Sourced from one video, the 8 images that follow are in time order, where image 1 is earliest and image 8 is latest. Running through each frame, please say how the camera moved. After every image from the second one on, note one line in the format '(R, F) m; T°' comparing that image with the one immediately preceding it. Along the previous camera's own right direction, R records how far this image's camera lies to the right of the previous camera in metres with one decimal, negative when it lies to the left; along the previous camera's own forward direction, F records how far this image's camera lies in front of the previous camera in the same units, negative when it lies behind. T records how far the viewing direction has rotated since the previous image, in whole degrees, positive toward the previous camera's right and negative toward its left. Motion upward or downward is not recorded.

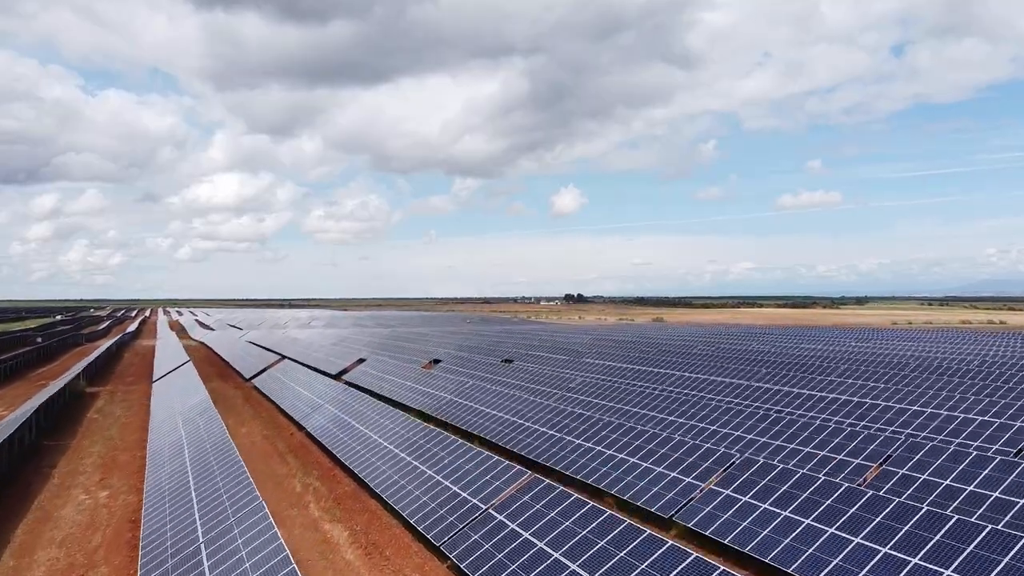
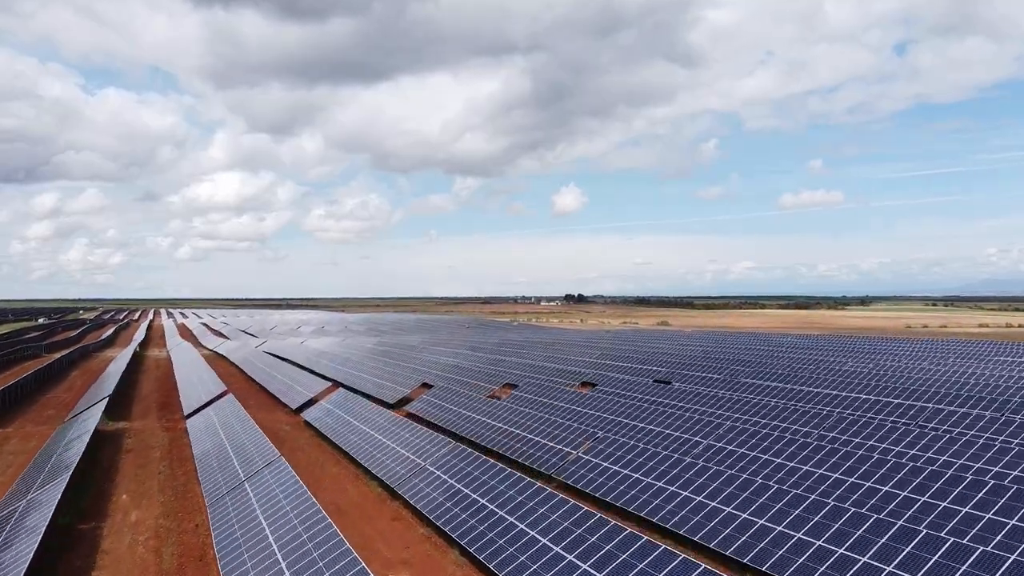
(+0.1, +5.3) m; 0°
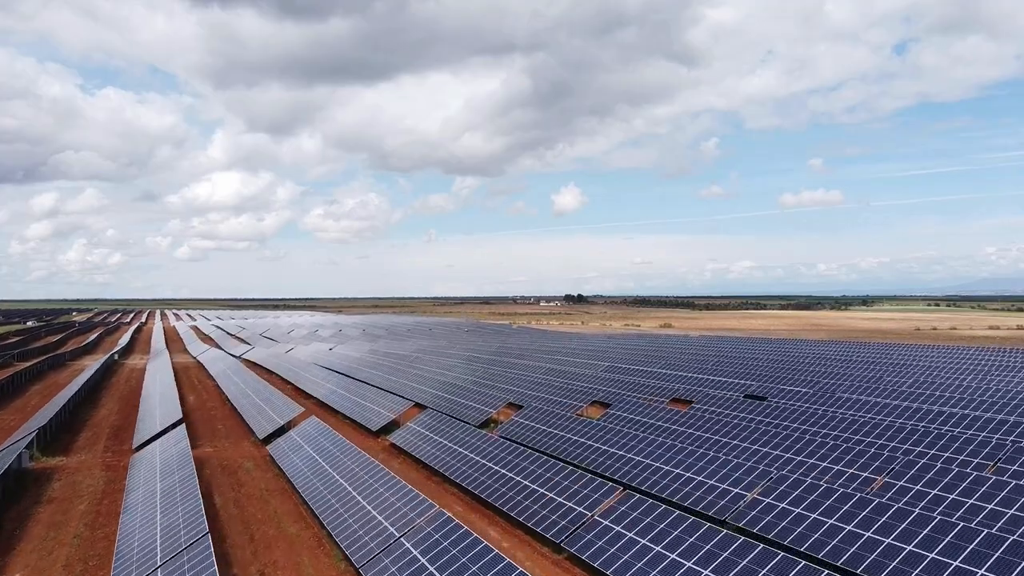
(0.0, +3.1) m; 0°
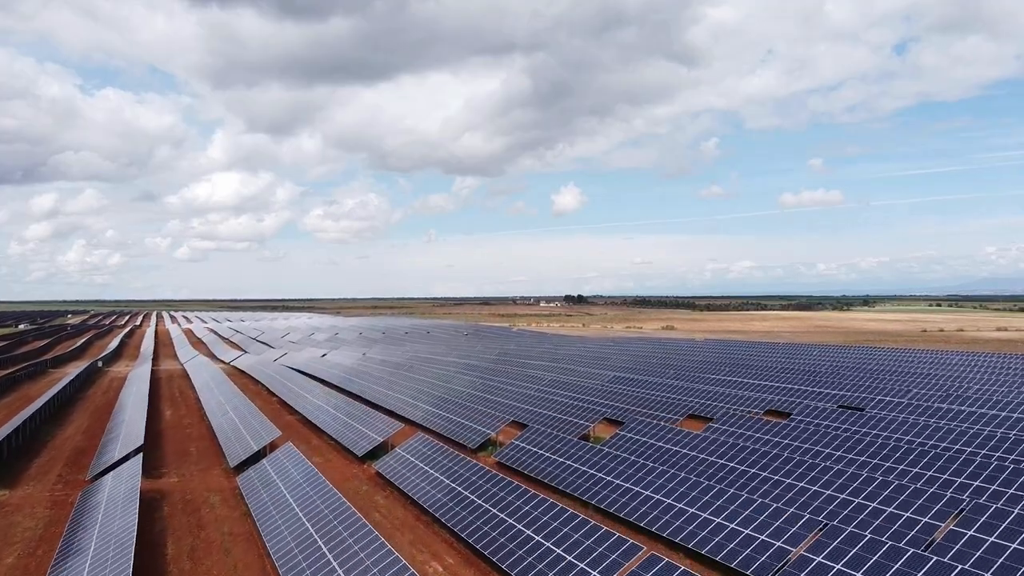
(0.0, +2.1) m; 0°
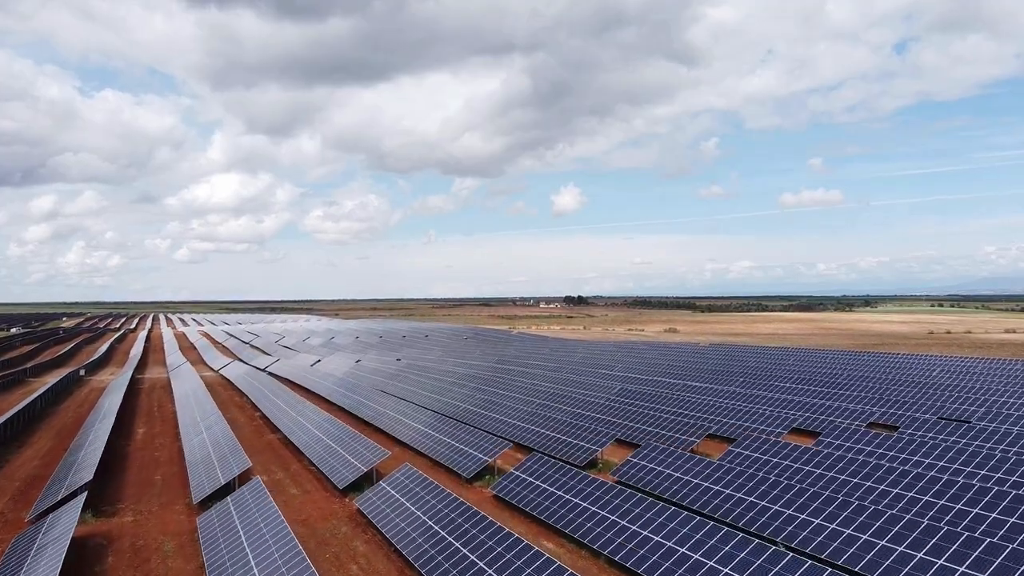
(0.0, +2.2) m; 0°
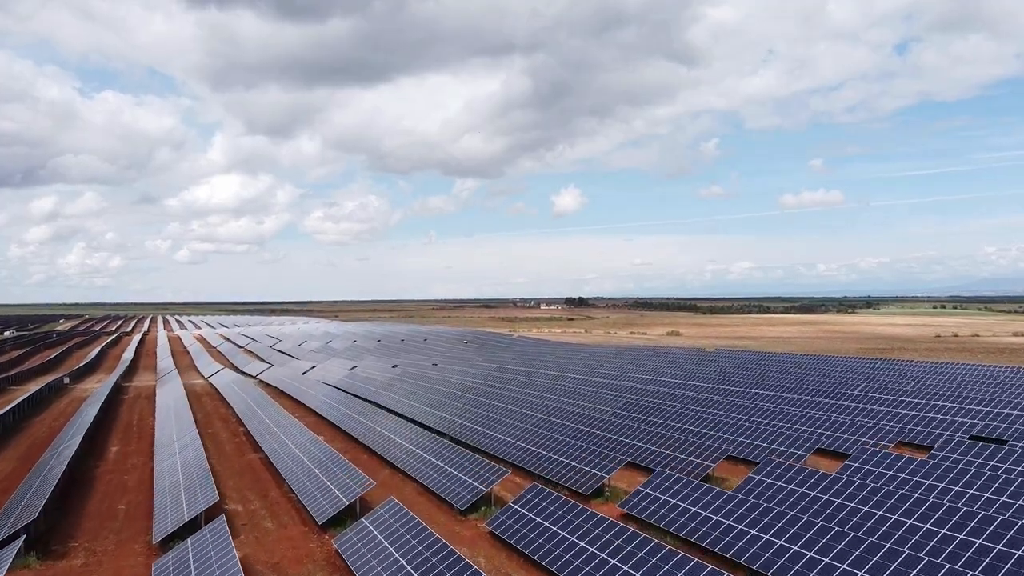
(+0.1, +1.8) m; 0°
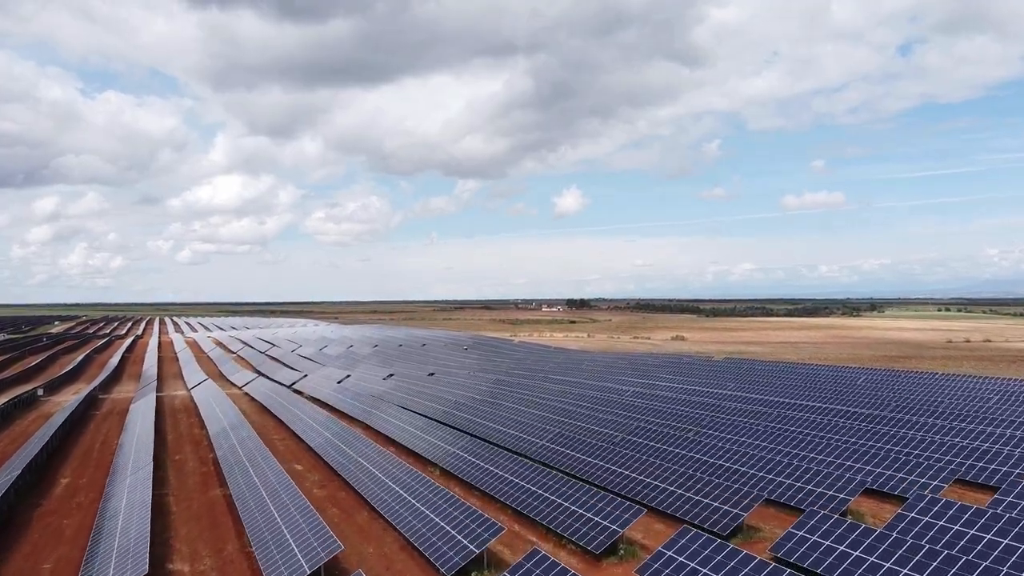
(+0.1, +2.9) m; 0°
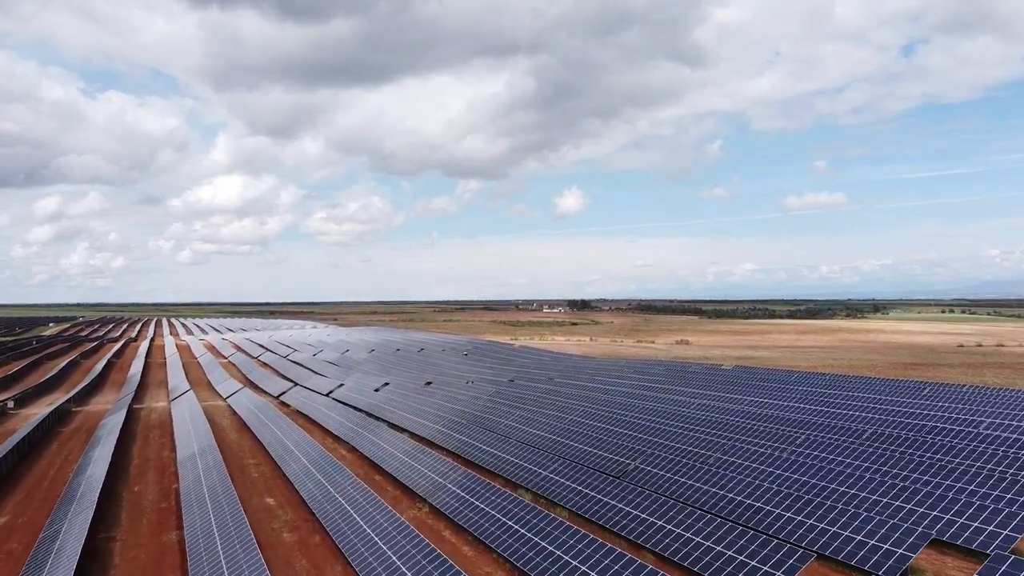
(+0.1, +2.9) m; 0°
